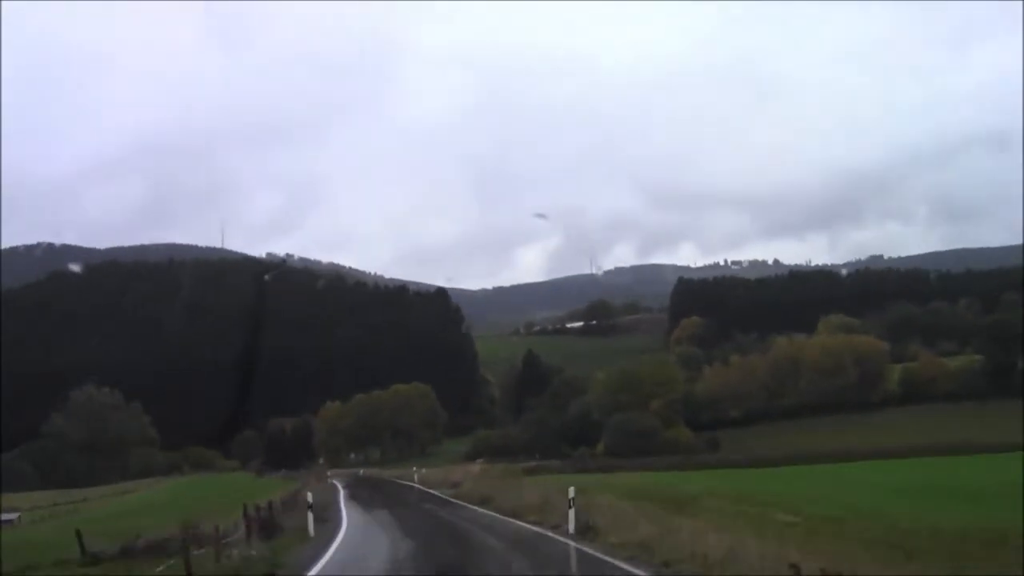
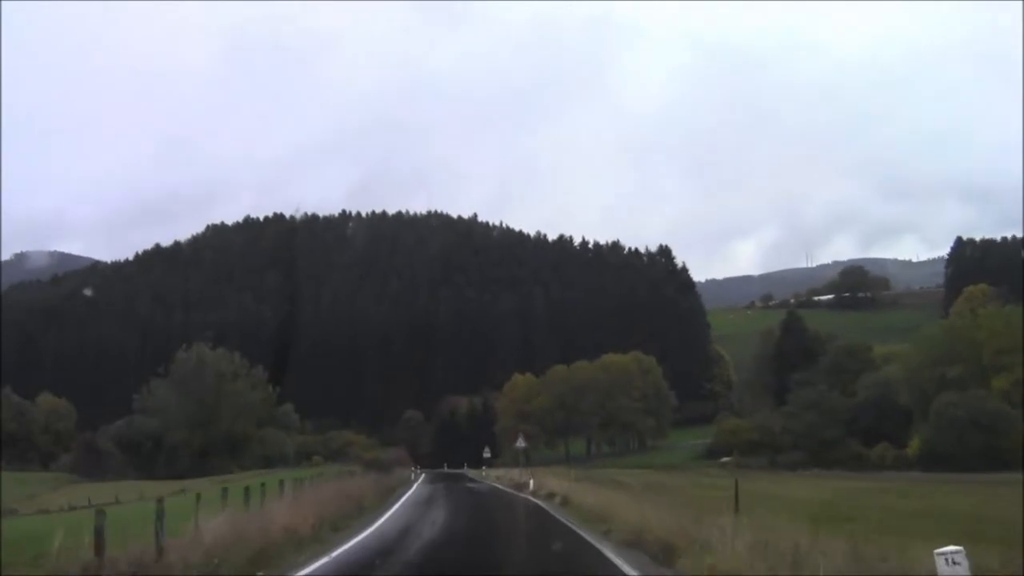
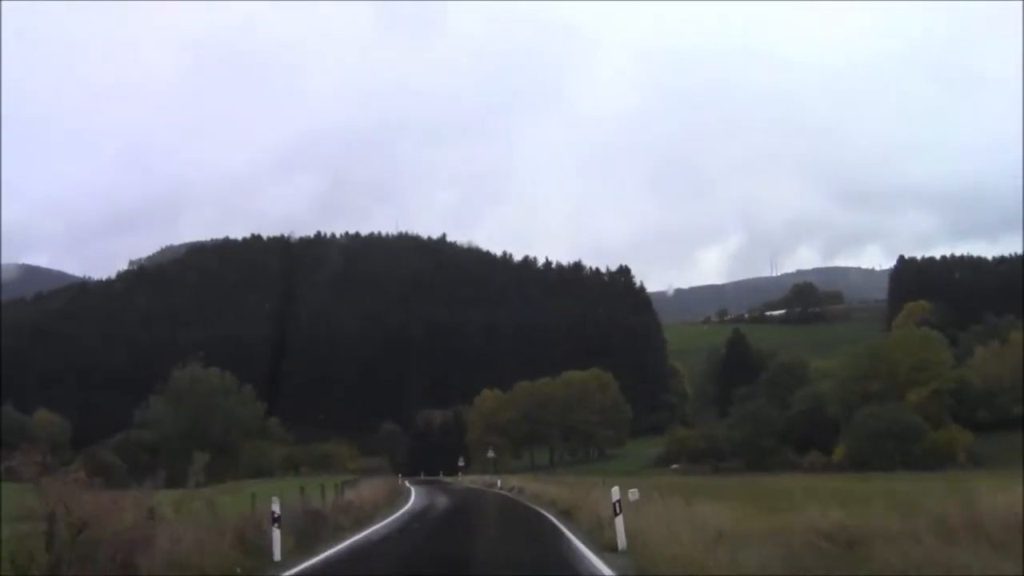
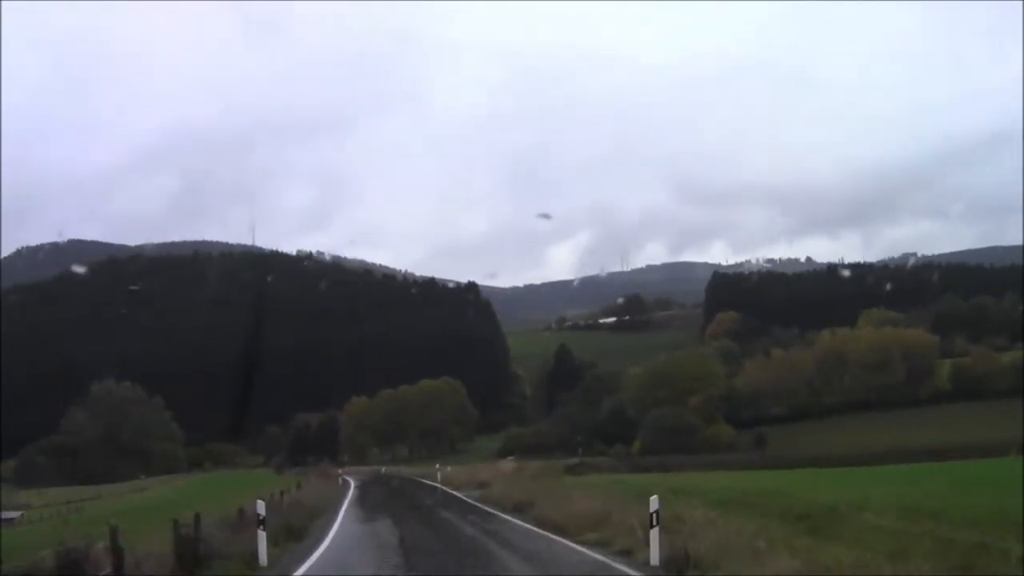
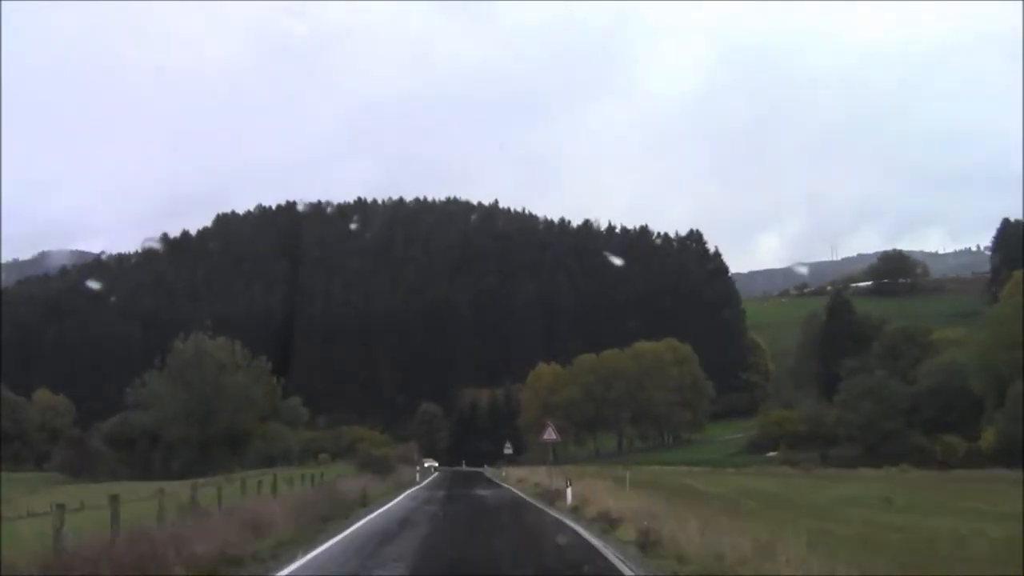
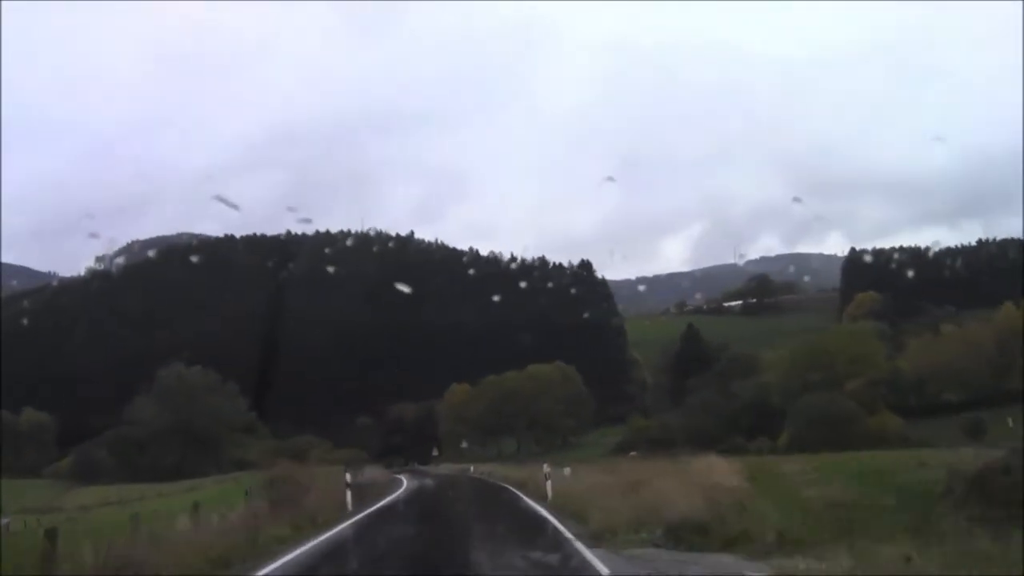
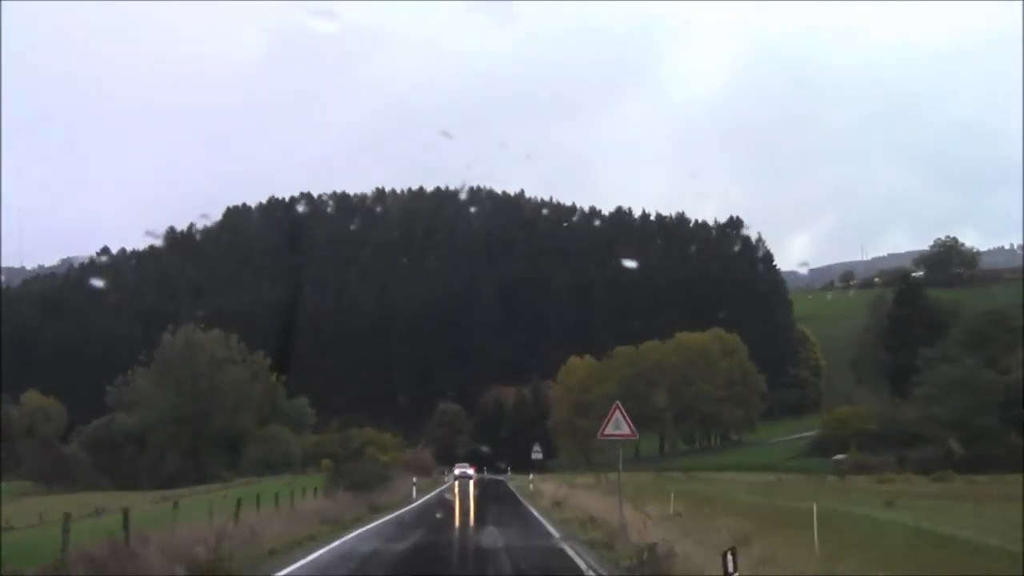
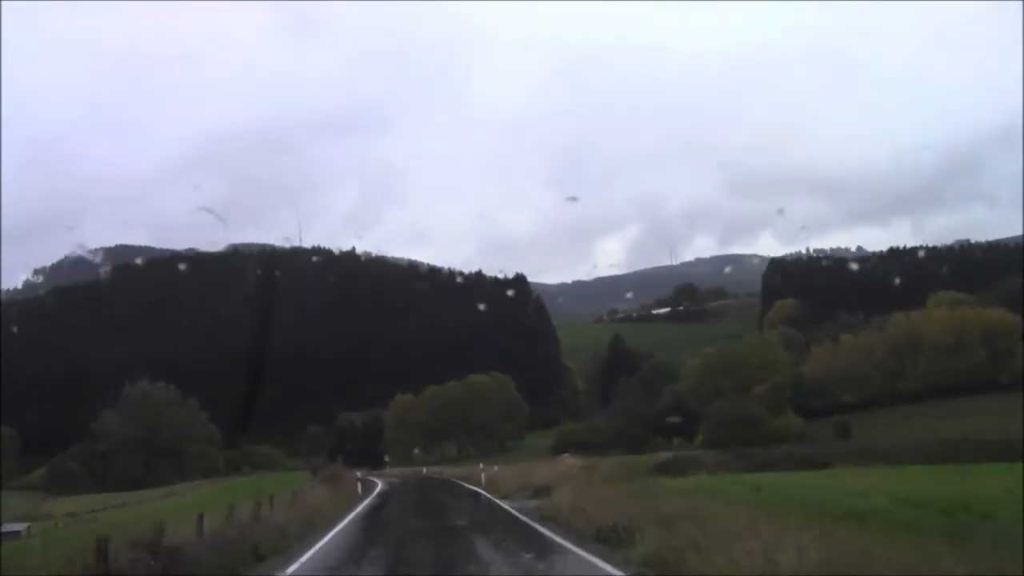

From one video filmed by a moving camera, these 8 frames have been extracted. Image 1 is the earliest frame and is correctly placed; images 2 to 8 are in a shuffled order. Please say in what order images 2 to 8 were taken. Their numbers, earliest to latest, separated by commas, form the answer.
4, 8, 6, 3, 2, 5, 7
